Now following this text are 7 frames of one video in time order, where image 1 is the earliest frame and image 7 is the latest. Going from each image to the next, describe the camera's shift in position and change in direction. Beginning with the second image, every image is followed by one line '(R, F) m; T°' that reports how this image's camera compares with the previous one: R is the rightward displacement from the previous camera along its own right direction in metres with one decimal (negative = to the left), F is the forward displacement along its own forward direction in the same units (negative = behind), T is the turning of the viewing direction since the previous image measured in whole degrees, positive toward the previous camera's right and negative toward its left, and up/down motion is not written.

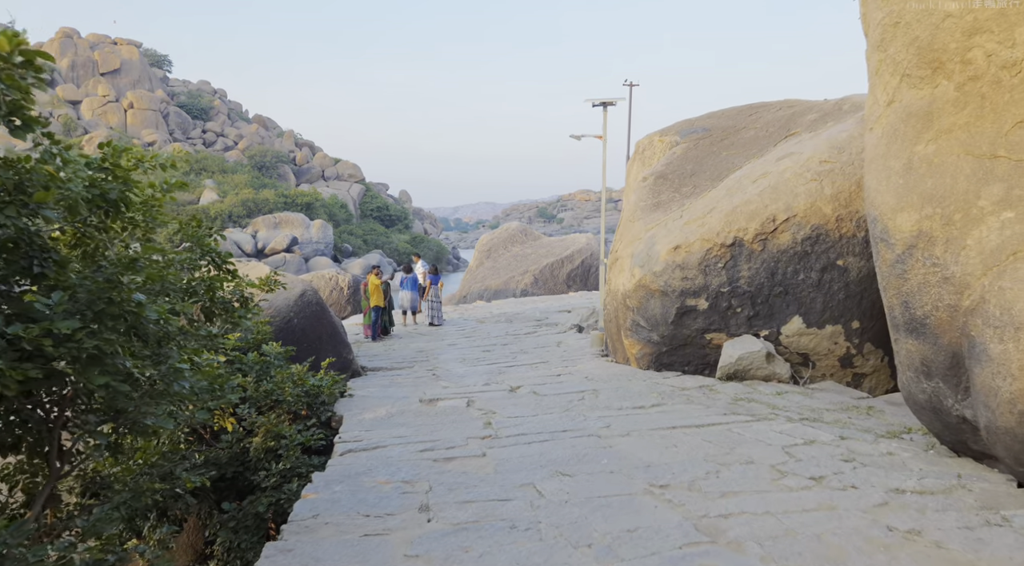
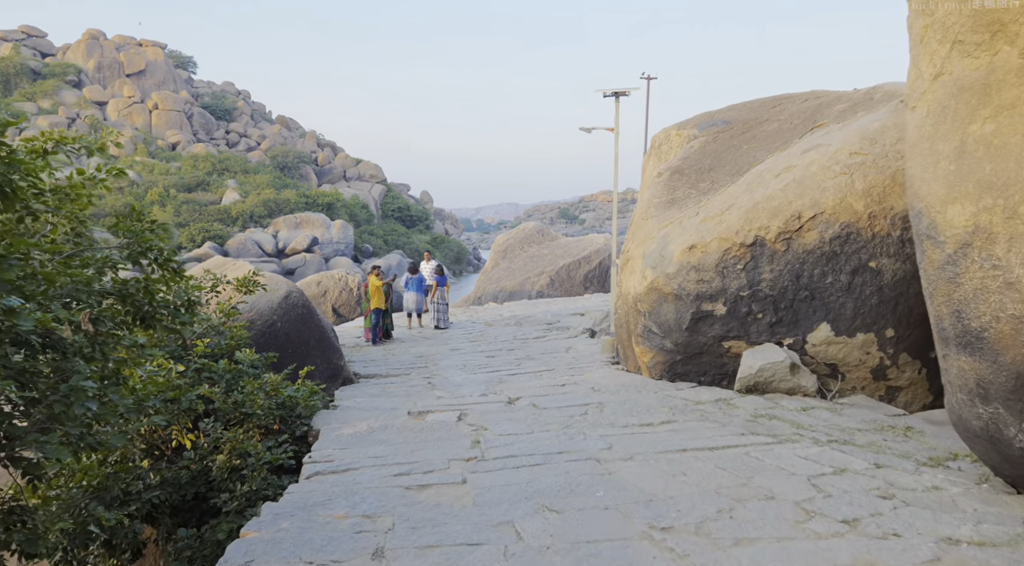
(+0.2, +0.5) m; -2°
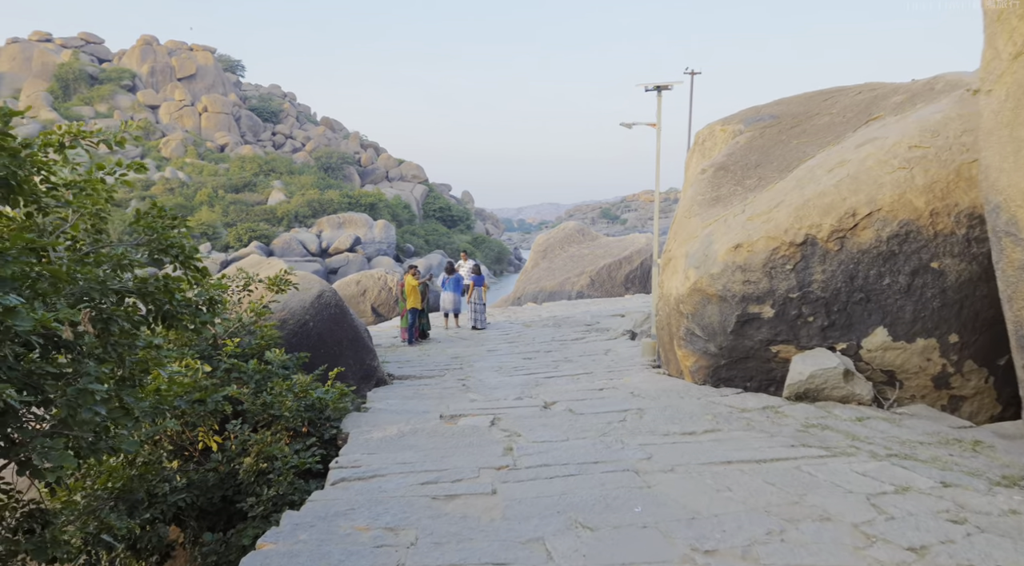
(0.0, +0.2) m; -3°
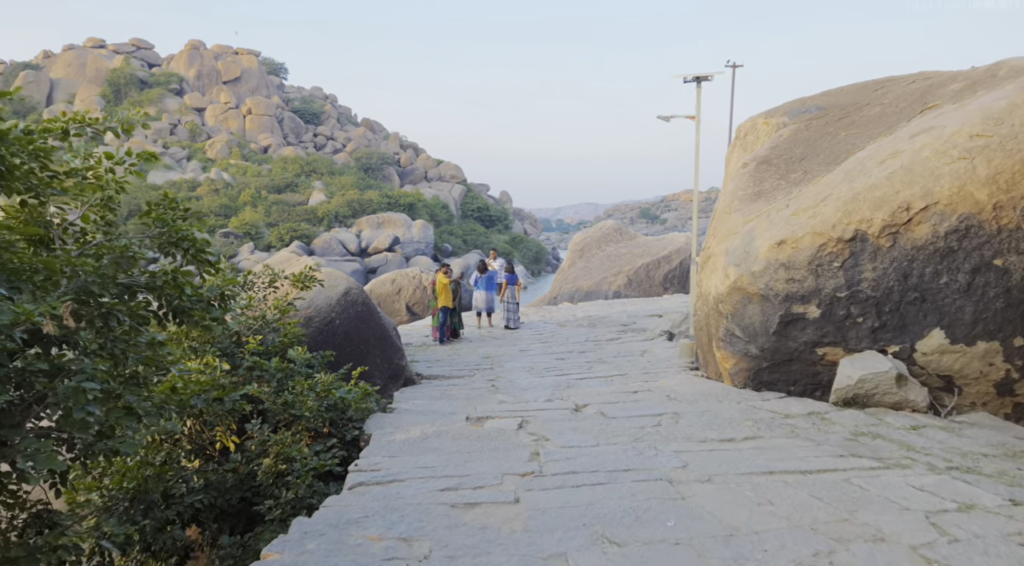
(+0.1, +0.2) m; -3°
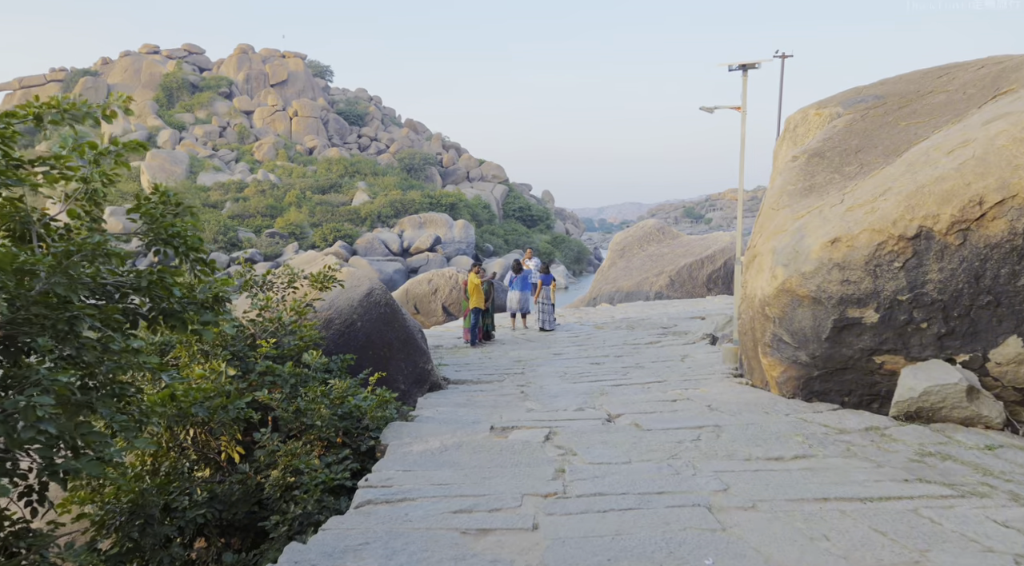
(+0.1, +0.3) m; -3°
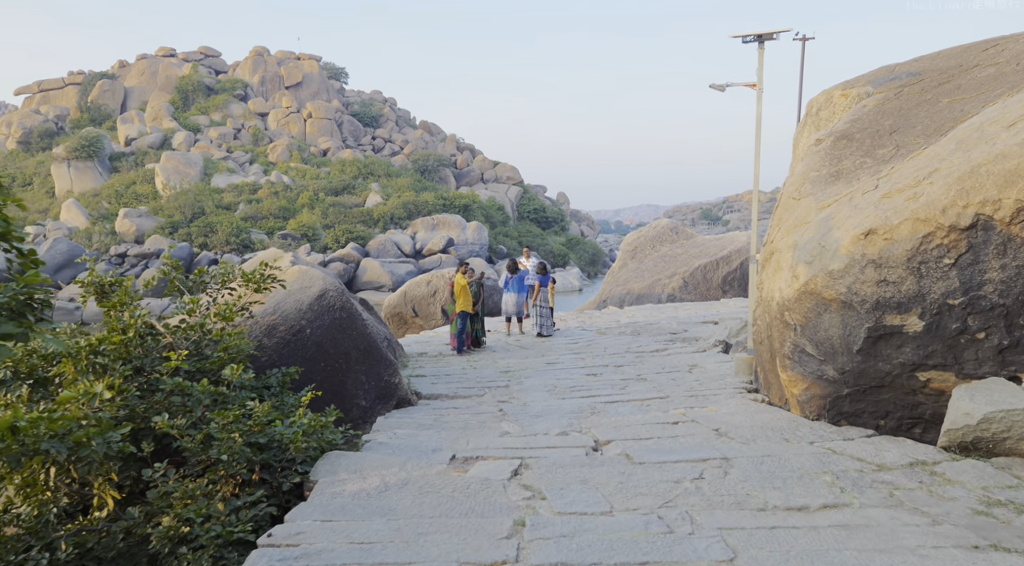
(+0.2, +0.8) m; -1°
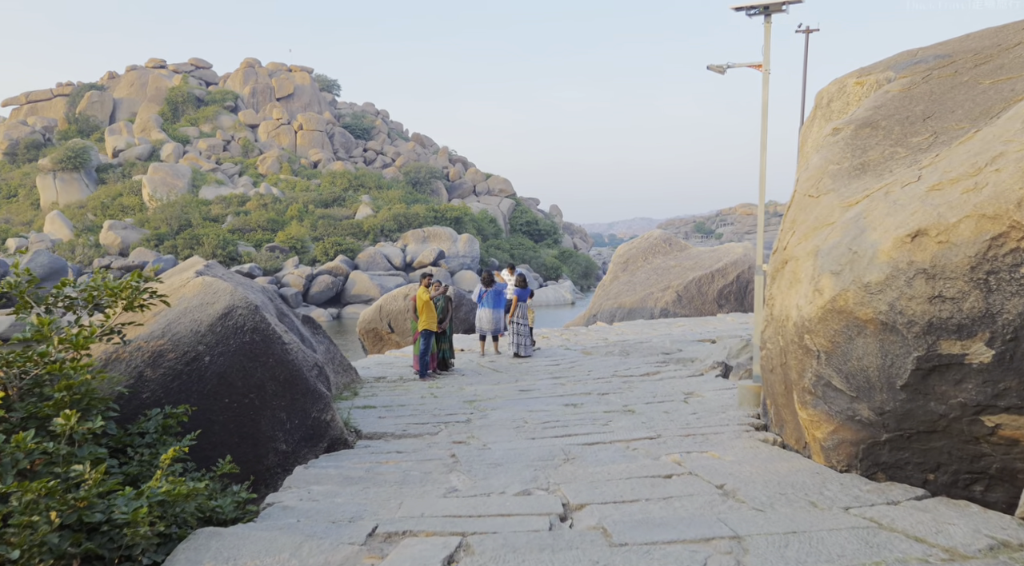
(+0.2, +1.0) m; 0°
